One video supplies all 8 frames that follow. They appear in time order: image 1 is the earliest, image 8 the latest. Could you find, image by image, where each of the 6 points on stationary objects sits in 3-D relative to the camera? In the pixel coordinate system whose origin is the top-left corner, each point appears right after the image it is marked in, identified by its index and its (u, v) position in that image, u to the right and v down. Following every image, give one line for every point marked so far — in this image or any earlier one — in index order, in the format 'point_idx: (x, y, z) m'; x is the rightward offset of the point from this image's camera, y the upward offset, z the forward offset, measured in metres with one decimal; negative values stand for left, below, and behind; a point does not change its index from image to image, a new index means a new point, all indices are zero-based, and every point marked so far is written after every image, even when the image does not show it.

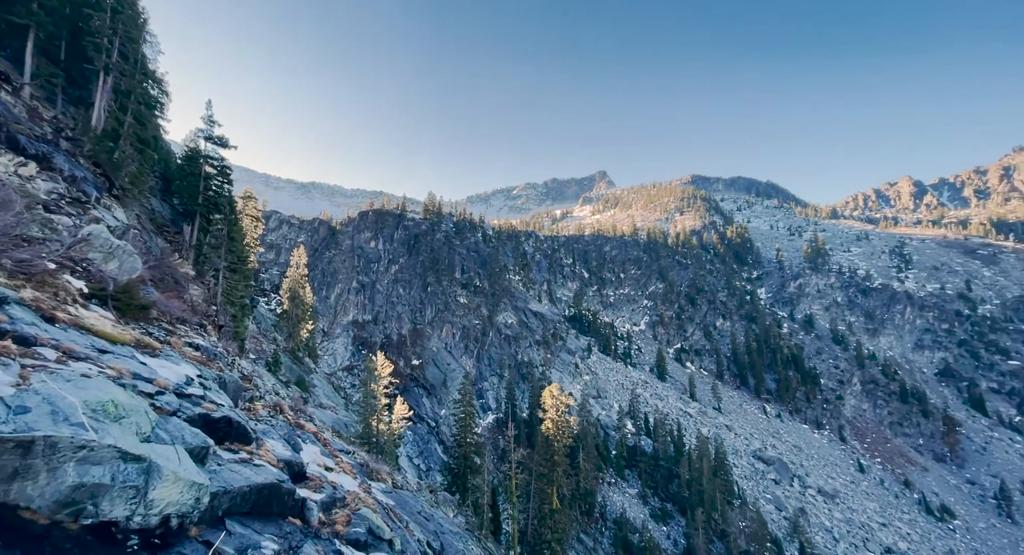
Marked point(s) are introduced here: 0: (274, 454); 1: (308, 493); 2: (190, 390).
0: (-8.6, -6.3, +18.0) m
1: (-7.3, -7.7, +17.9) m
2: (-11.1, -3.9, +17.2) m
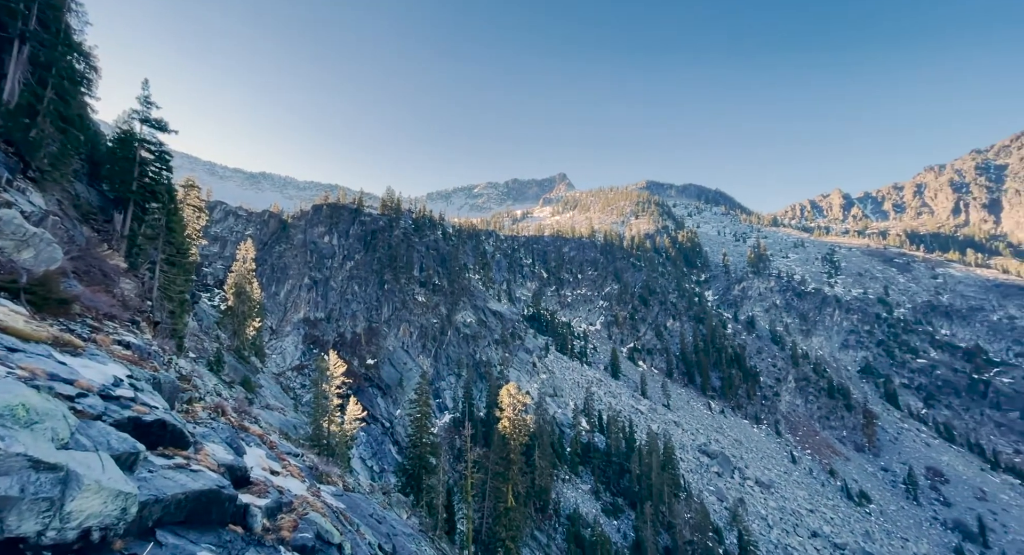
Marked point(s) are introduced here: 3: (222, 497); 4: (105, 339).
0: (-10.2, -6.2, +17.1) m
1: (-8.9, -7.5, +17.1) m
2: (-12.5, -3.6, +16.0) m
3: (-8.8, -6.6, +15.1) m
4: (-15.1, -2.3, +18.7) m
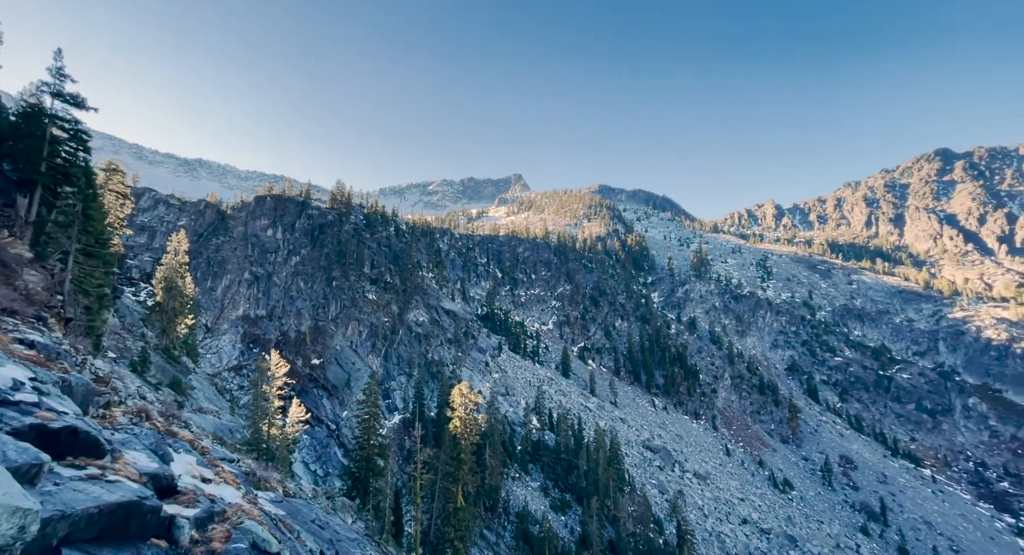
0: (-11.8, -5.9, +15.7) m
1: (-10.6, -7.3, +15.9) m
2: (-13.9, -3.4, +14.3) m
3: (-10.1, -6.4, +13.9) m
4: (-16.9, -2.0, +16.7) m
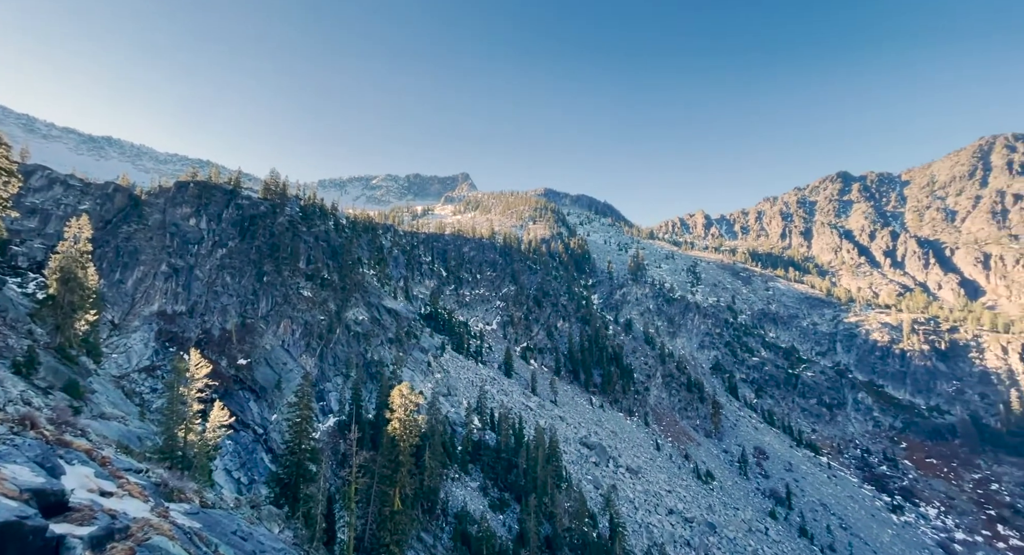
0: (-13.5, -5.6, +13.8) m
1: (-12.3, -7.0, +14.1) m
2: (-15.3, -3.0, +12.0) m
3: (-11.6, -6.1, +12.2) m
4: (-18.5, -1.6, +13.9) m
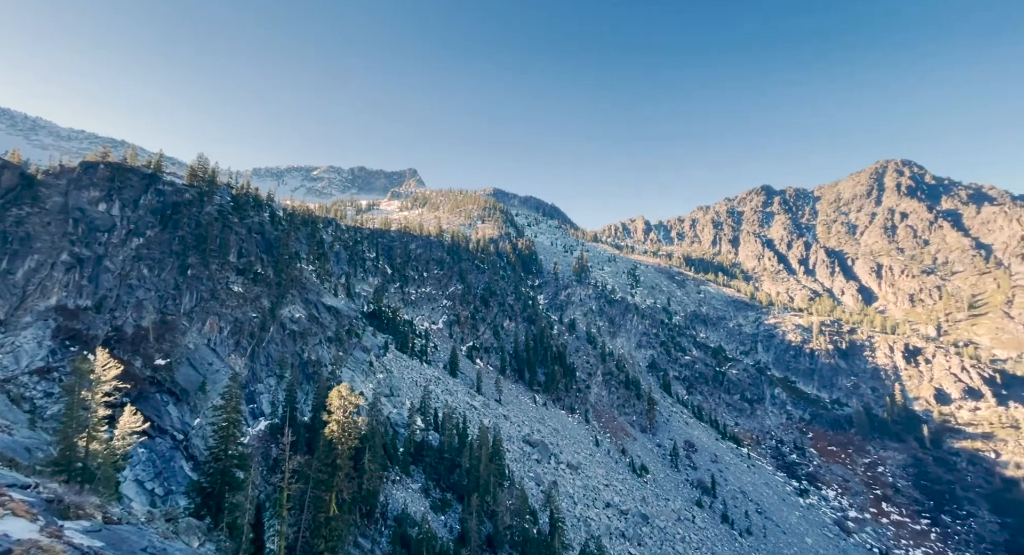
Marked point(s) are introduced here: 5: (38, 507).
0: (-14.8, -5.3, +11.7) m
1: (-13.7, -6.8, +12.2) m
2: (-16.3, -2.7, +9.7) m
3: (-12.7, -5.9, +10.4) m
4: (-19.7, -1.2, +11.1) m
5: (-16.9, -8.0, +17.6) m
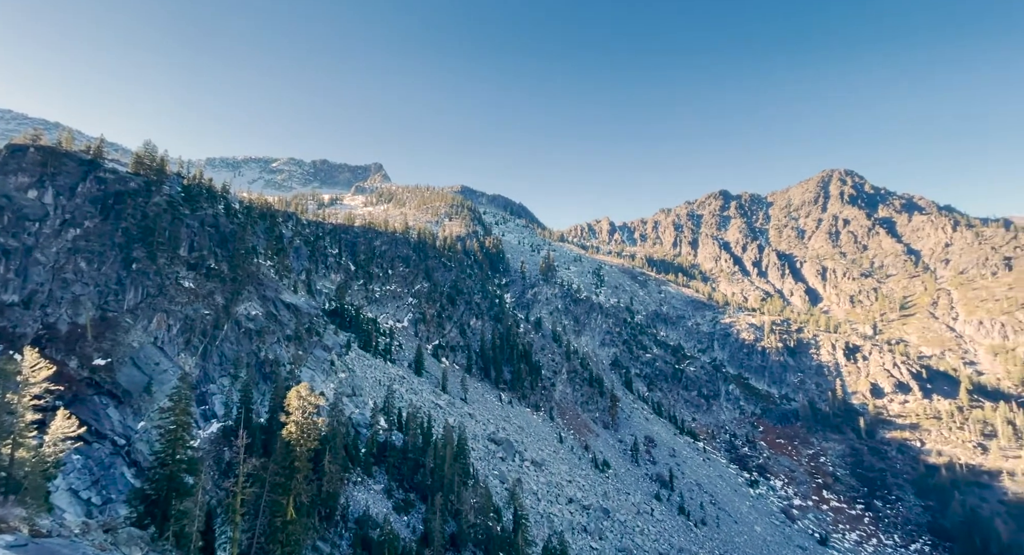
0: (-15.6, -5.2, +10.6) m
1: (-14.6, -6.6, +11.2) m
2: (-16.9, -2.5, +8.5) m
3: (-13.4, -5.7, +9.5) m
4: (-20.5, -0.9, +9.7) m
5: (-18.1, -7.8, +16.4) m
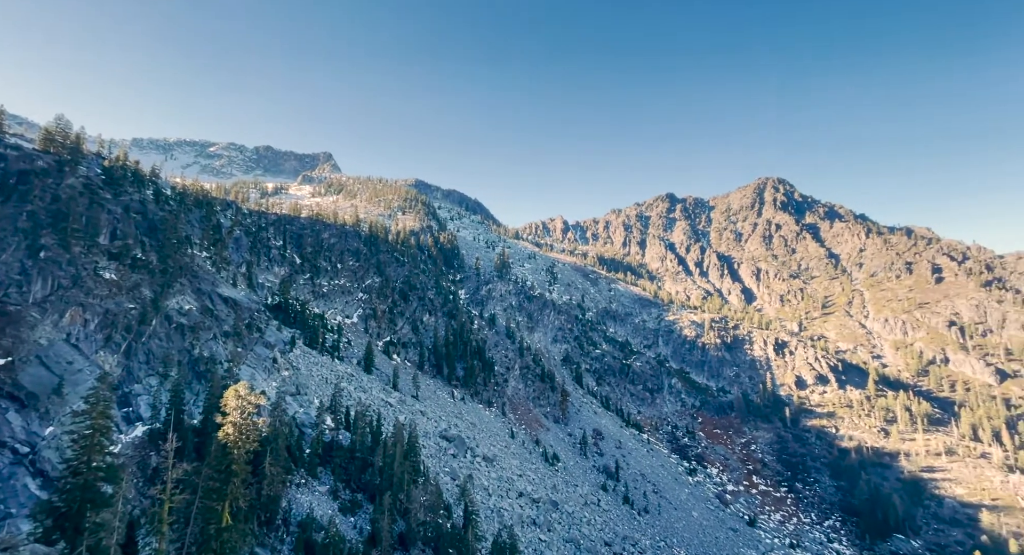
0: (-16.6, -4.8, +9.1) m
1: (-15.7, -6.3, +9.8) m
2: (-17.7, -2.2, +6.9) m
3: (-14.3, -5.5, +8.2) m
4: (-21.3, -0.6, +7.7) m
5: (-19.7, -7.4, +14.6) m
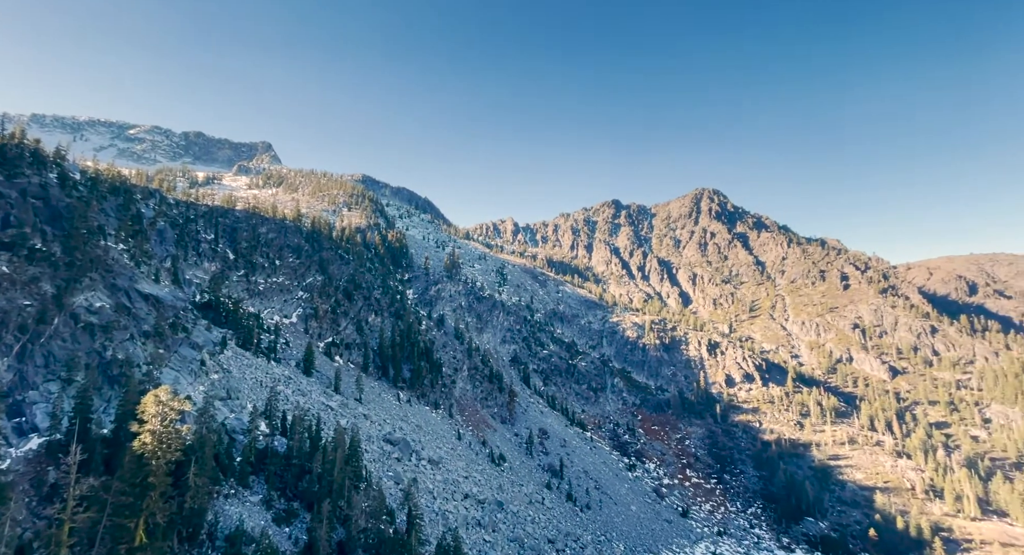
0: (-17.5, -4.5, +7.3) m
1: (-16.7, -6.0, +8.1) m
2: (-18.3, -1.9, +5.0) m
3: (-15.2, -5.2, +6.6) m
4: (-21.9, -0.2, +5.4) m
5: (-21.2, -7.0, +12.5) m
